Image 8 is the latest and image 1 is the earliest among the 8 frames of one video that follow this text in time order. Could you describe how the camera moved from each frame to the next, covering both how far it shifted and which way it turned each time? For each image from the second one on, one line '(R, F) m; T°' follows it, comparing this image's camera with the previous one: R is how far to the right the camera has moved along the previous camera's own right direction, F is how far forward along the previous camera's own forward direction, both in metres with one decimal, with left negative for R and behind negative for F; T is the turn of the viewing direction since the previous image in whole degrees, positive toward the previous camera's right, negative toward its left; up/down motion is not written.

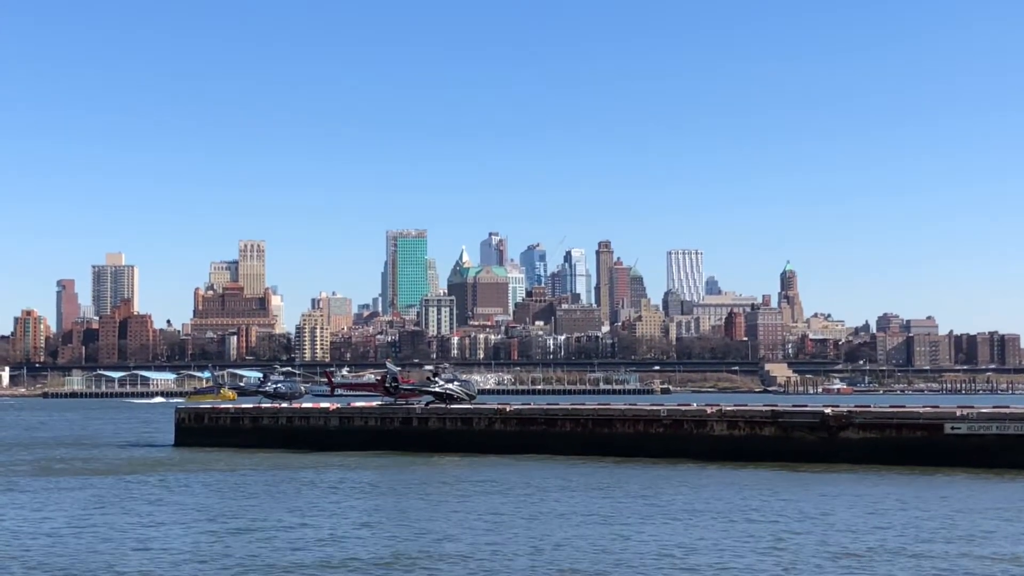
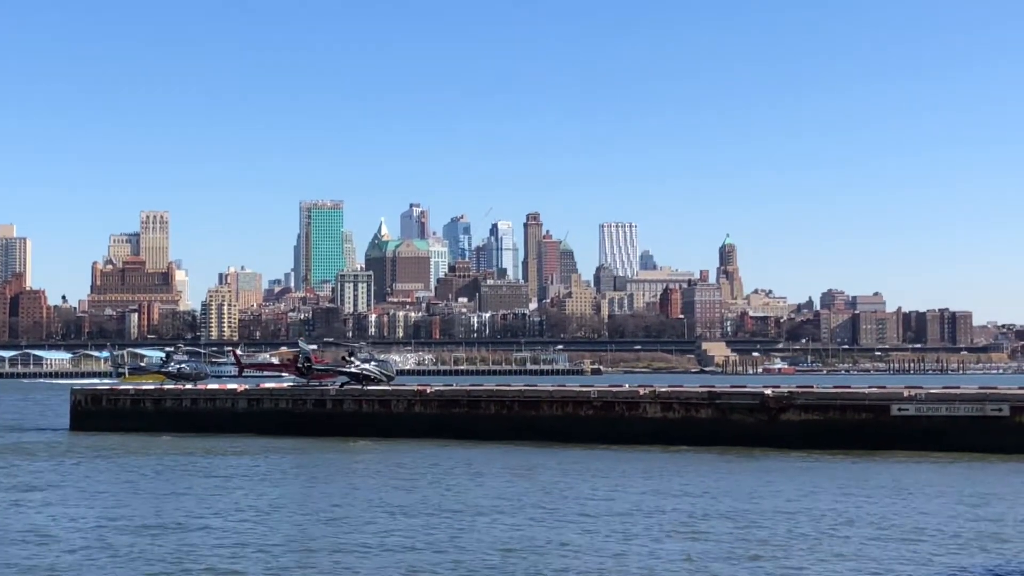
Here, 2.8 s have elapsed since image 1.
(+0.6, +3.8) m; +2°
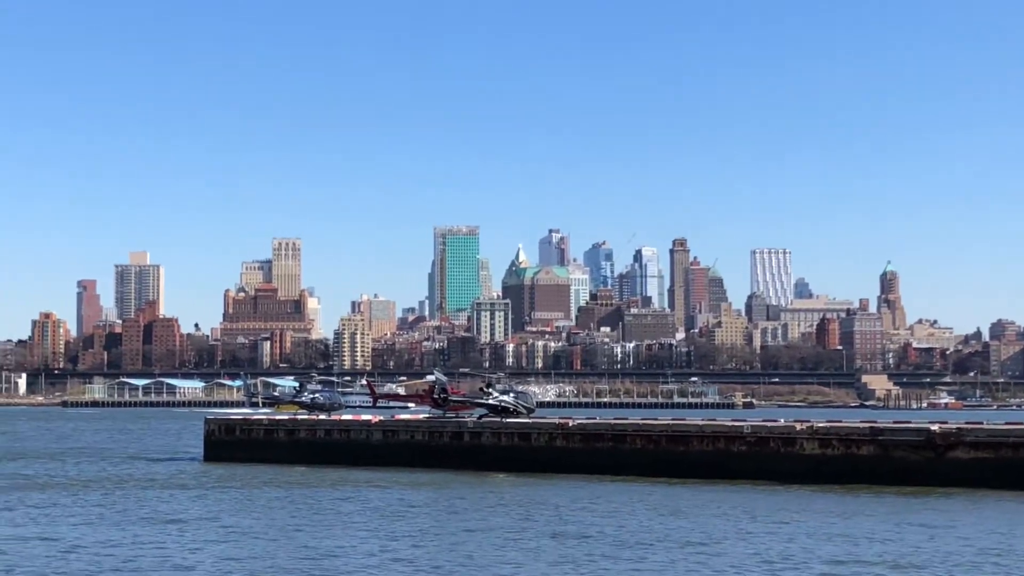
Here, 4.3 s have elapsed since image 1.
(-1.2, +2.1) m; -3°
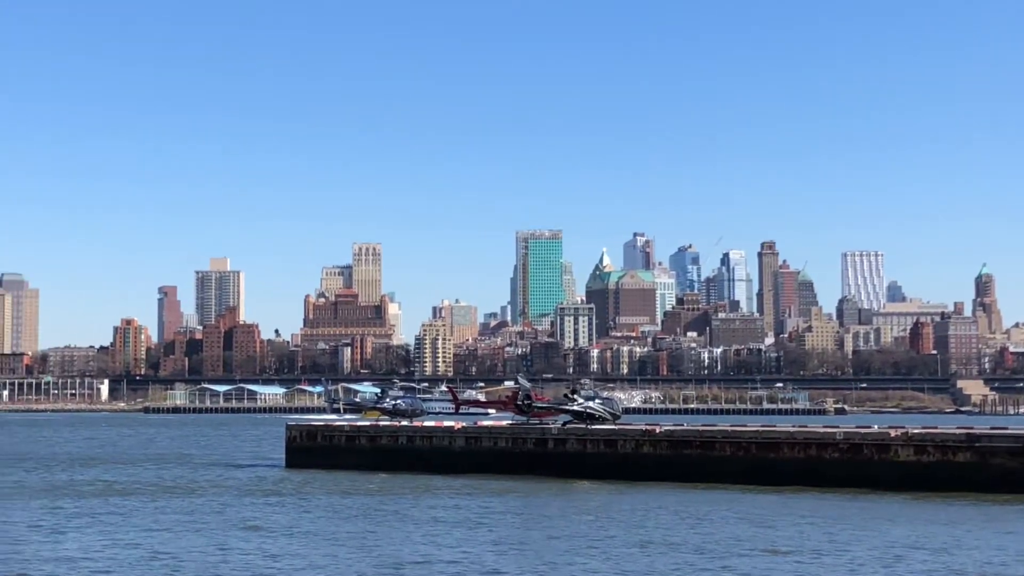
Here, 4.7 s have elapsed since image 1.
(+1.3, +0.8) m; -4°
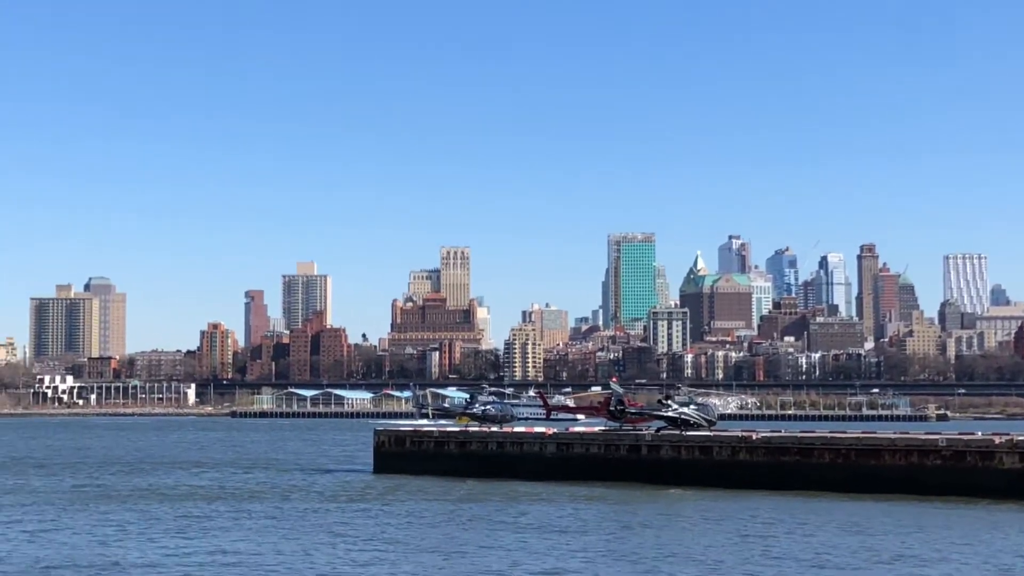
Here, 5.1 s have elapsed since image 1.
(+0.6, +1.0) m; -4°
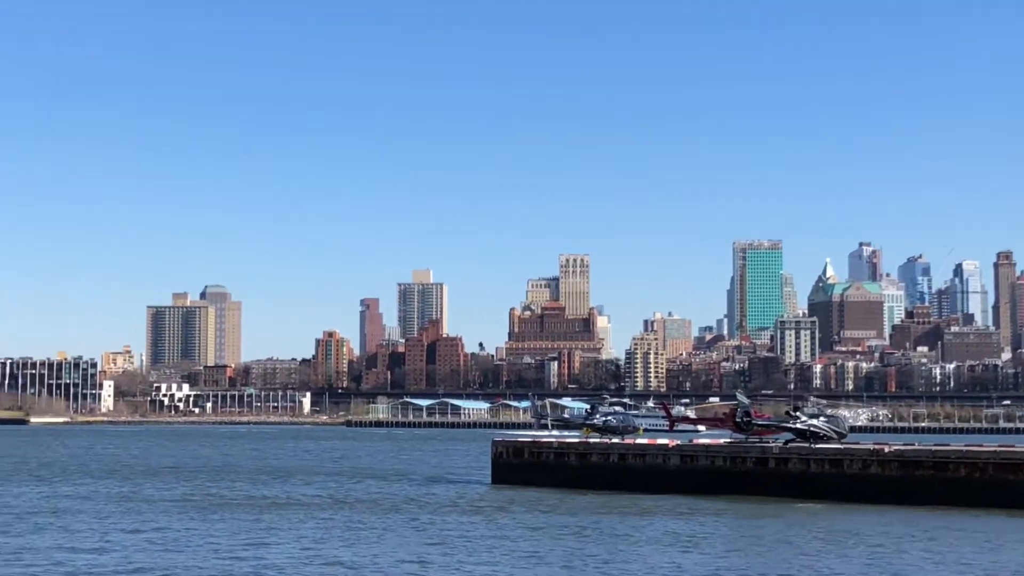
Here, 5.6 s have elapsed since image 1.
(+0.9, +0.9) m; -5°
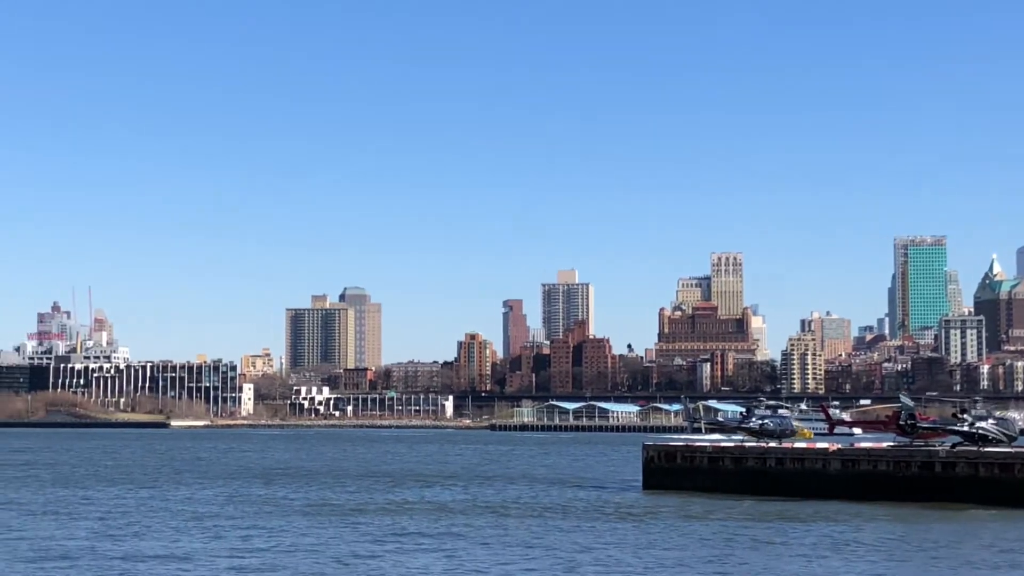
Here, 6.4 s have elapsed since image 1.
(+1.3, +1.1) m; -6°
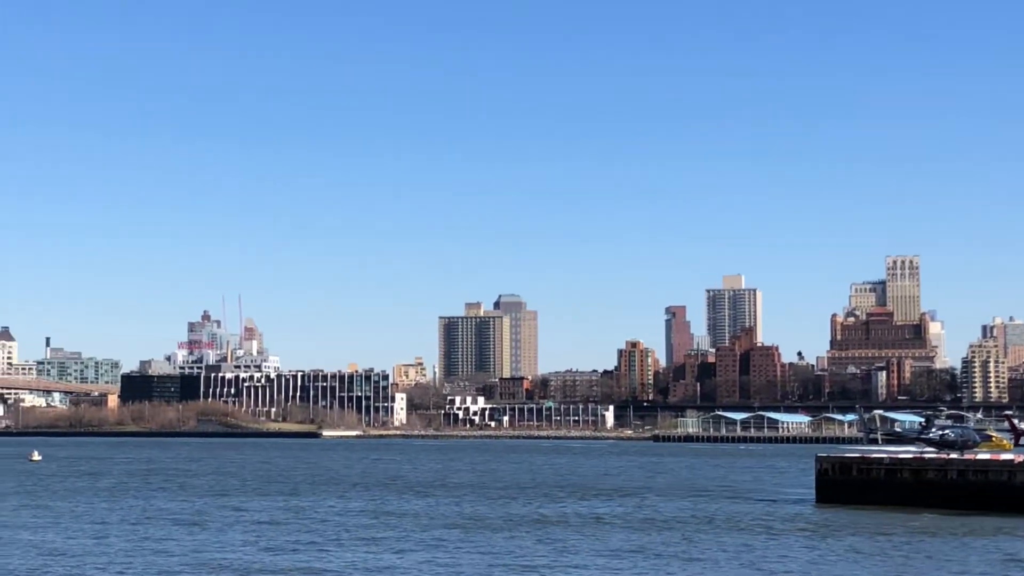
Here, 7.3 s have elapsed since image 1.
(+1.0, +1.4) m; -7°
